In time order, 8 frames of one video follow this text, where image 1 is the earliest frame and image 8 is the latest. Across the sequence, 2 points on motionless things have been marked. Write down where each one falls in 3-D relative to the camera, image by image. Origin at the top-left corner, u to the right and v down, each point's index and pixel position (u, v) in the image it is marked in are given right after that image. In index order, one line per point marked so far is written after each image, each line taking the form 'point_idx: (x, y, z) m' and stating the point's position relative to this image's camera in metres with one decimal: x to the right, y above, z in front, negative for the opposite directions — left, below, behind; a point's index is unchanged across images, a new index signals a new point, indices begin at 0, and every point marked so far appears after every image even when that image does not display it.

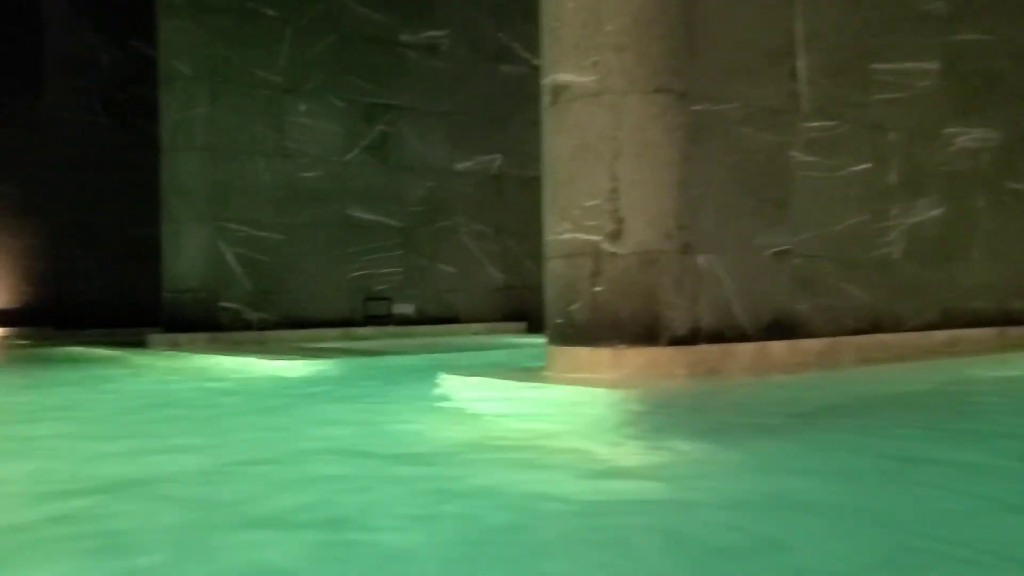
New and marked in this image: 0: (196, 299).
0: (-2.6, -0.1, +6.9) m
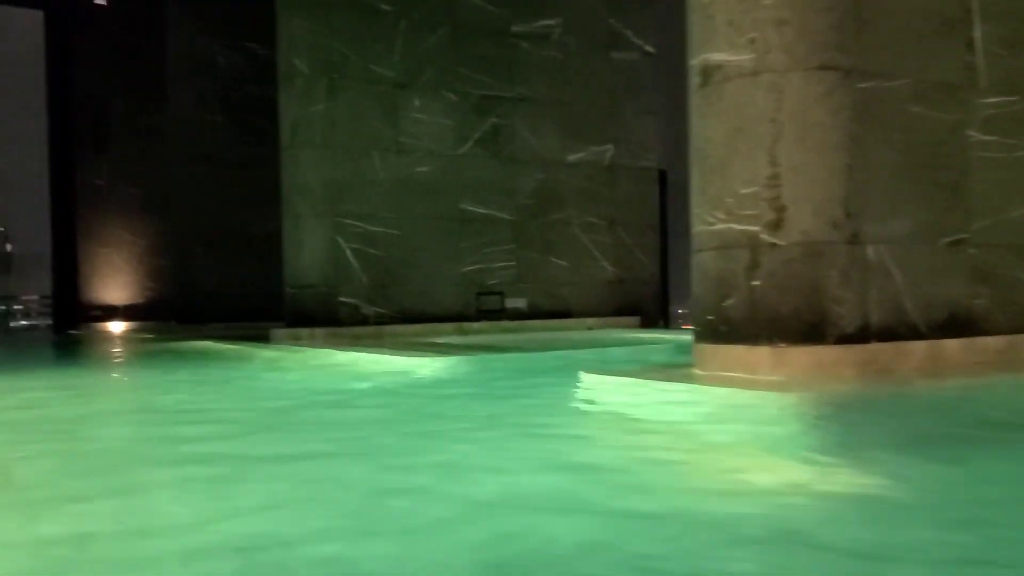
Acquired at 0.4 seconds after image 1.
0: (-1.6, -0.1, +7.0) m
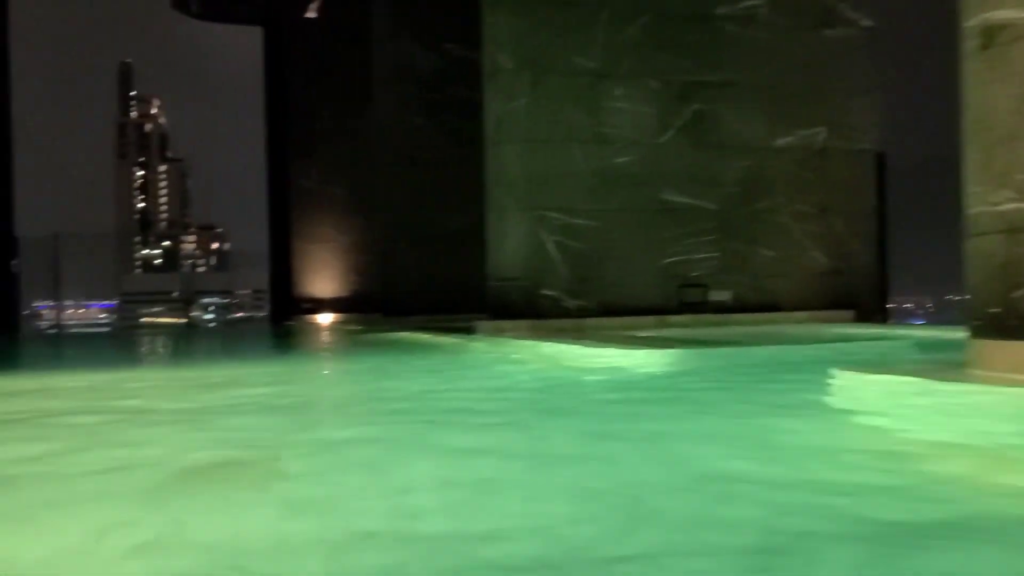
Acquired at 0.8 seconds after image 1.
0: (+0.1, 0.0, +7.1) m
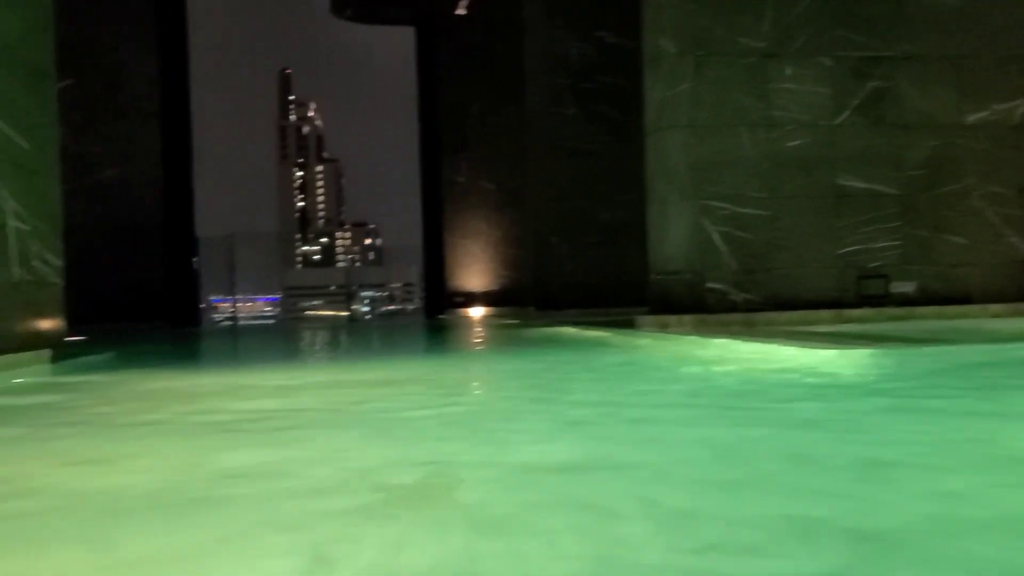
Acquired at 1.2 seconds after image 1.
0: (+1.4, +0.1, +6.8) m
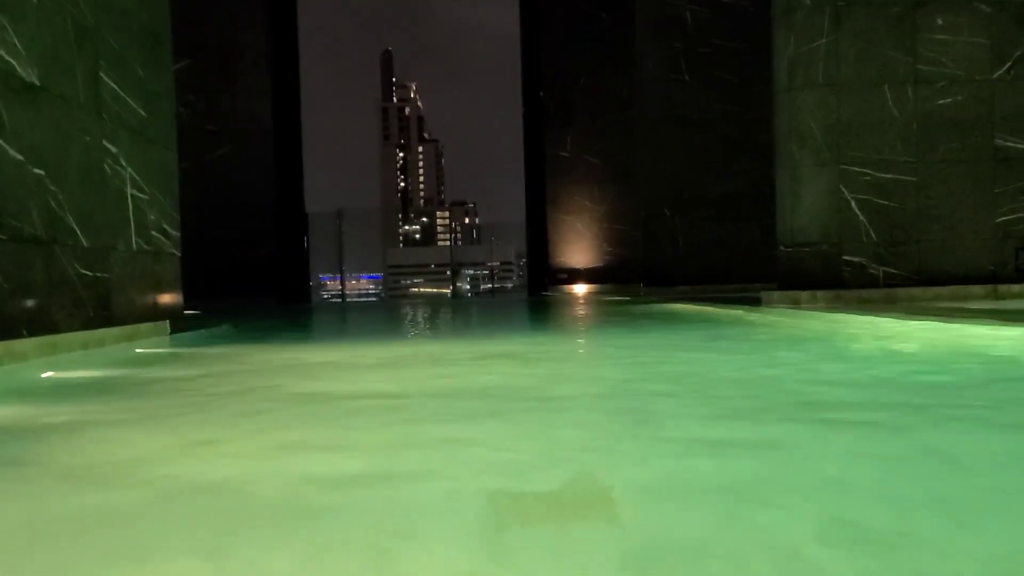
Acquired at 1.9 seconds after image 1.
0: (+2.3, +0.3, +6.3) m
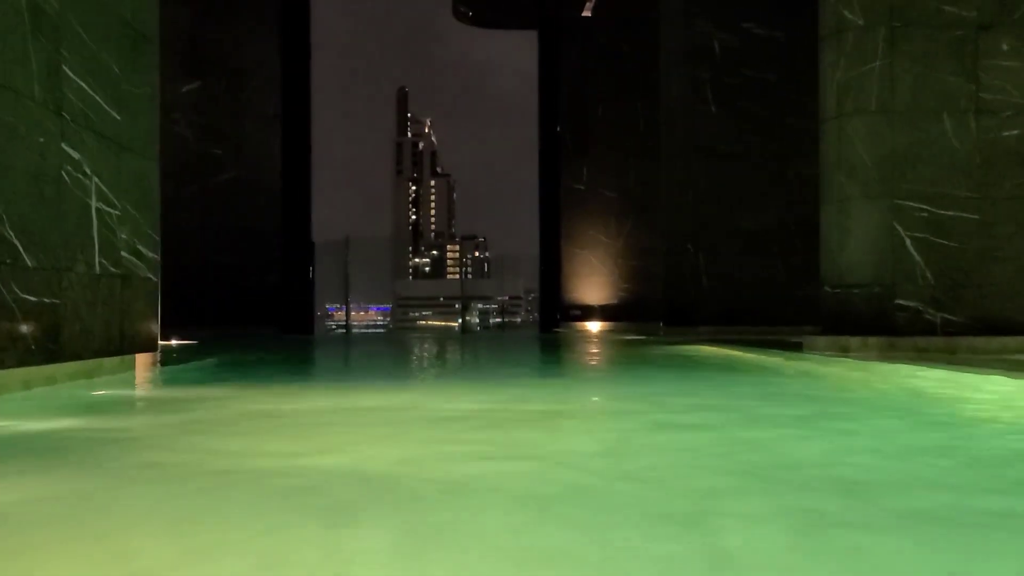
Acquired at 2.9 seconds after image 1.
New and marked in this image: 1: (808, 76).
0: (+2.4, -0.1, +5.7) m
1: (+3.8, +2.7, +10.8) m
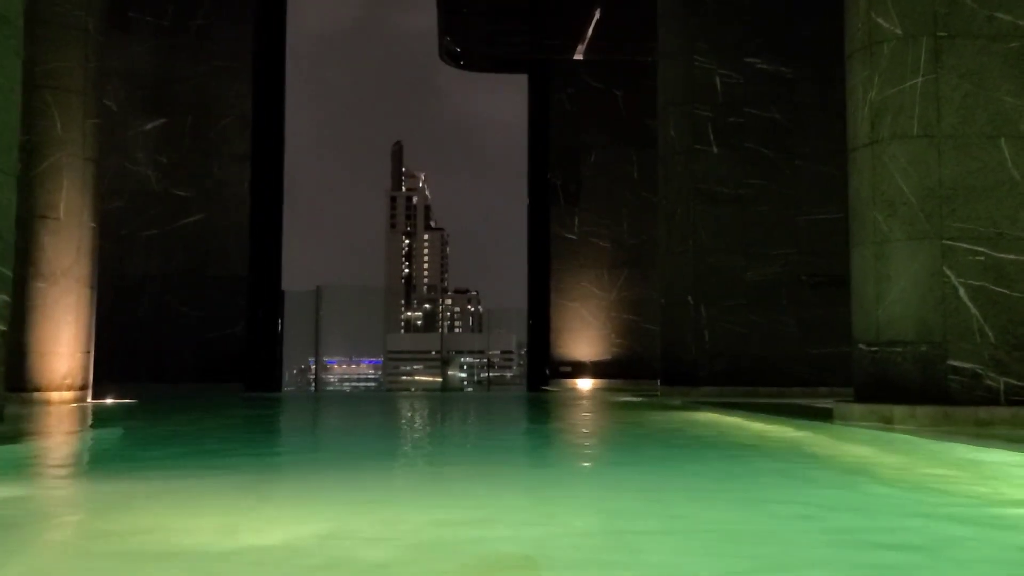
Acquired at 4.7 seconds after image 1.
0: (+2.3, -0.4, +4.8) m
1: (+3.6, +2.0, +10.0) m
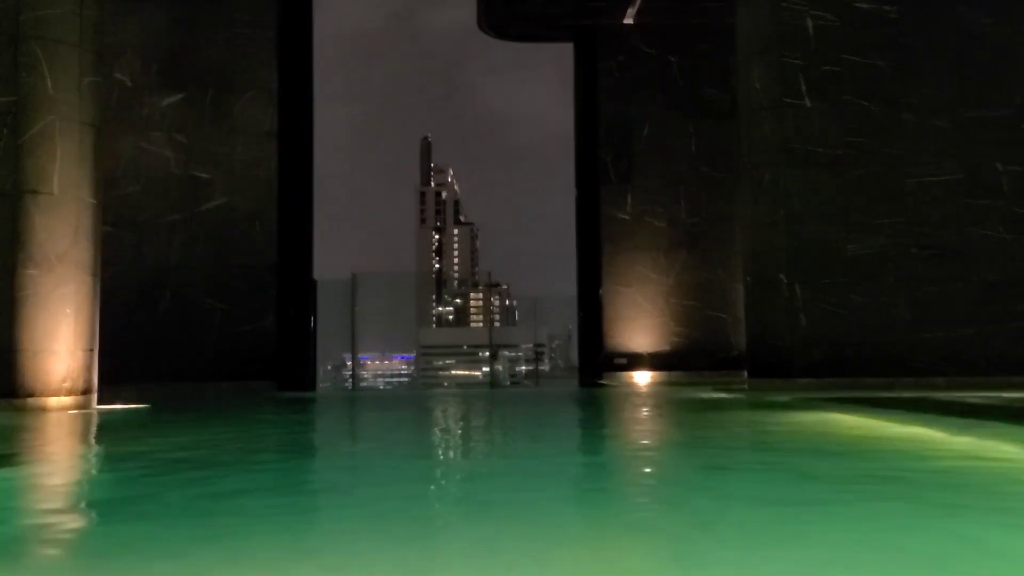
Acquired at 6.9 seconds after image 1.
0: (+2.7, -0.2, +3.4) m
1: (+4.2, +2.3, +8.6) m
